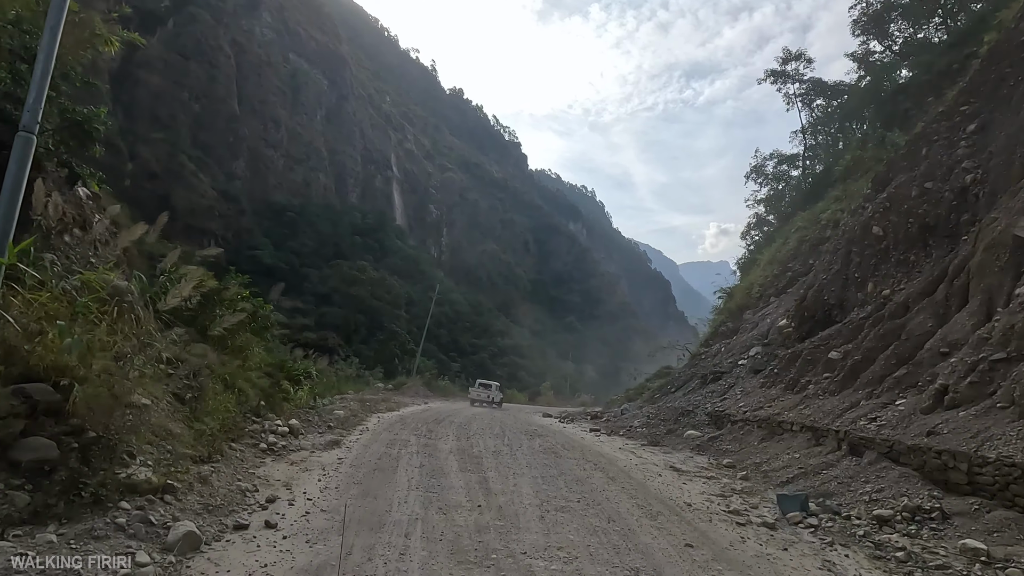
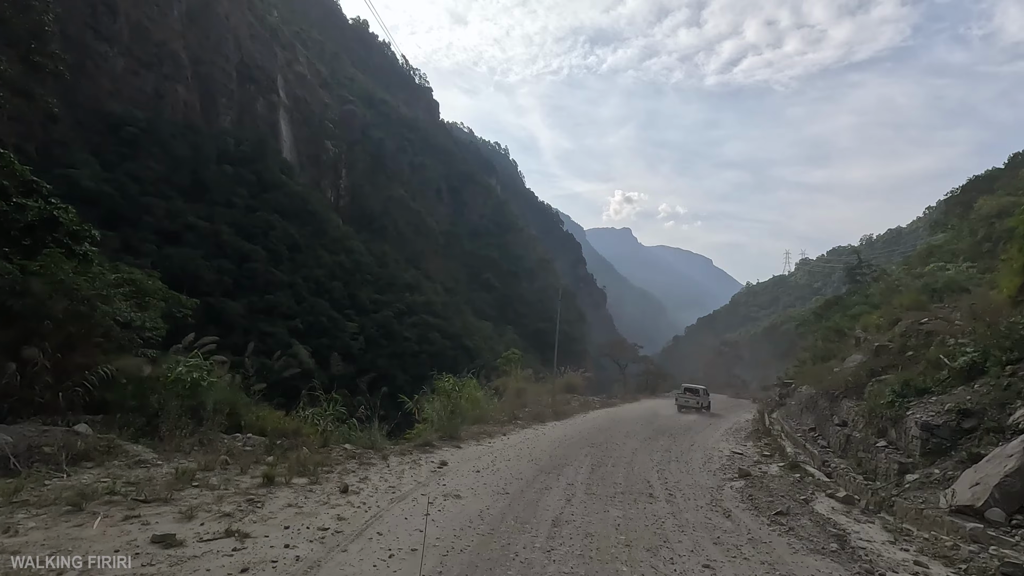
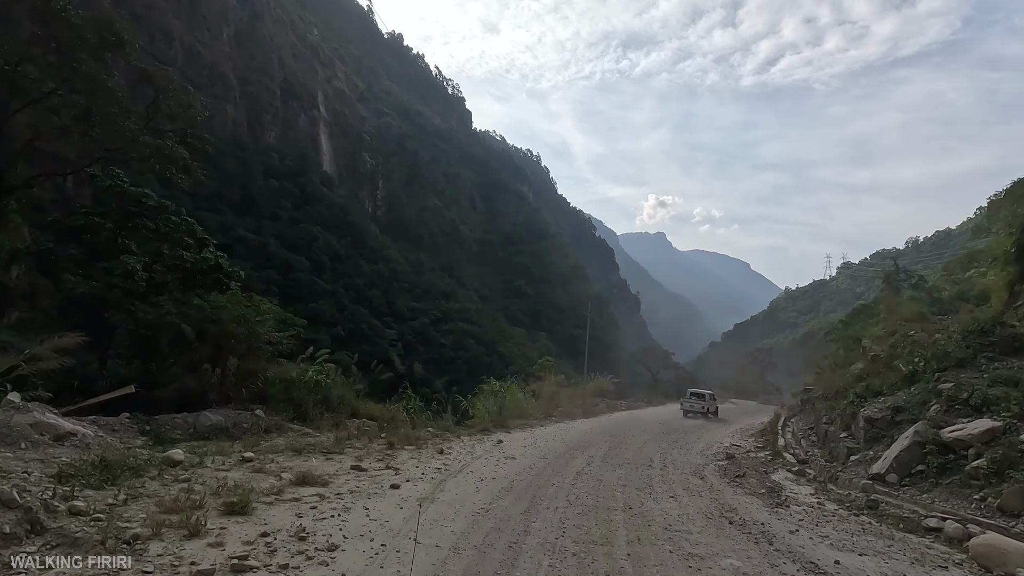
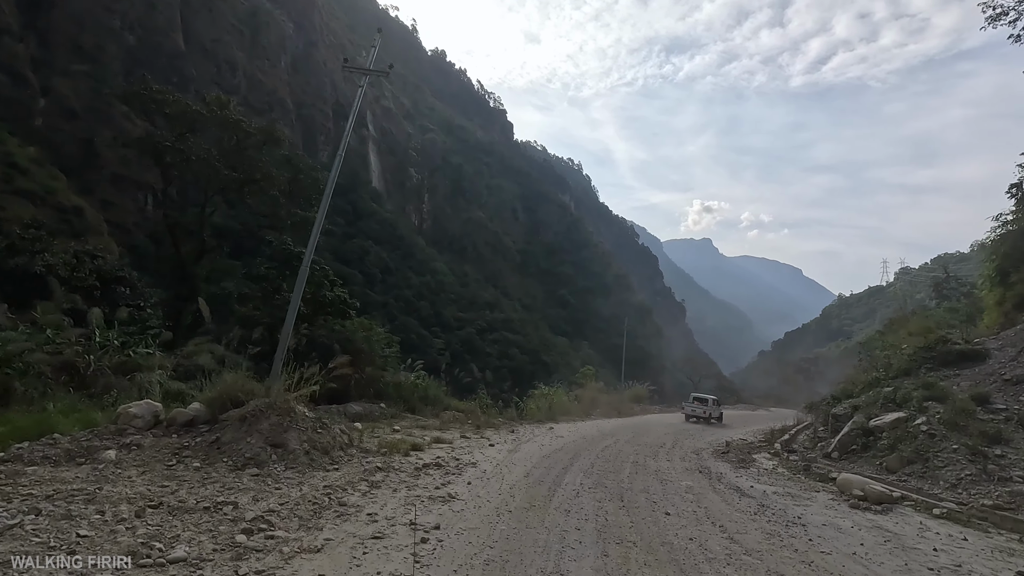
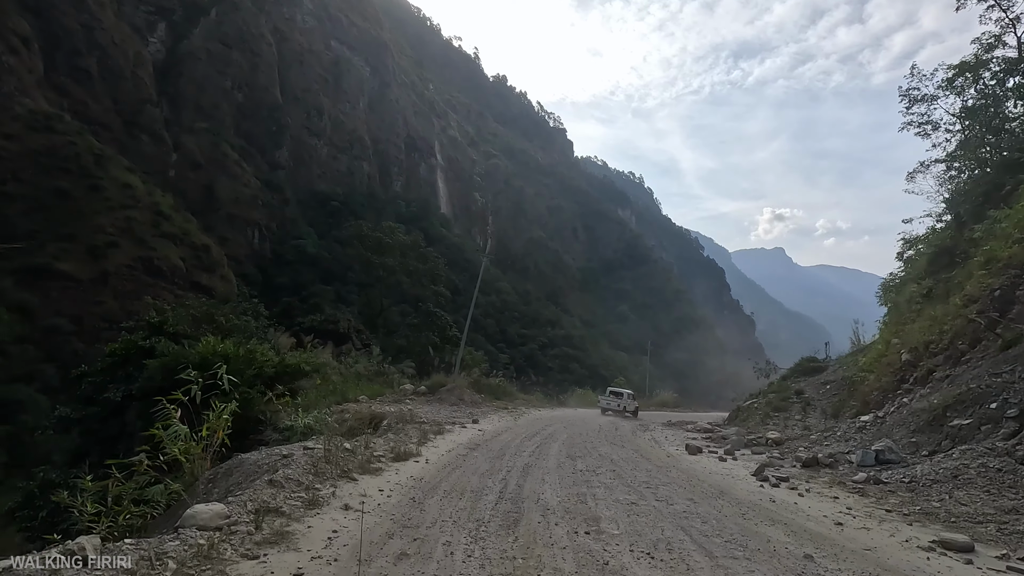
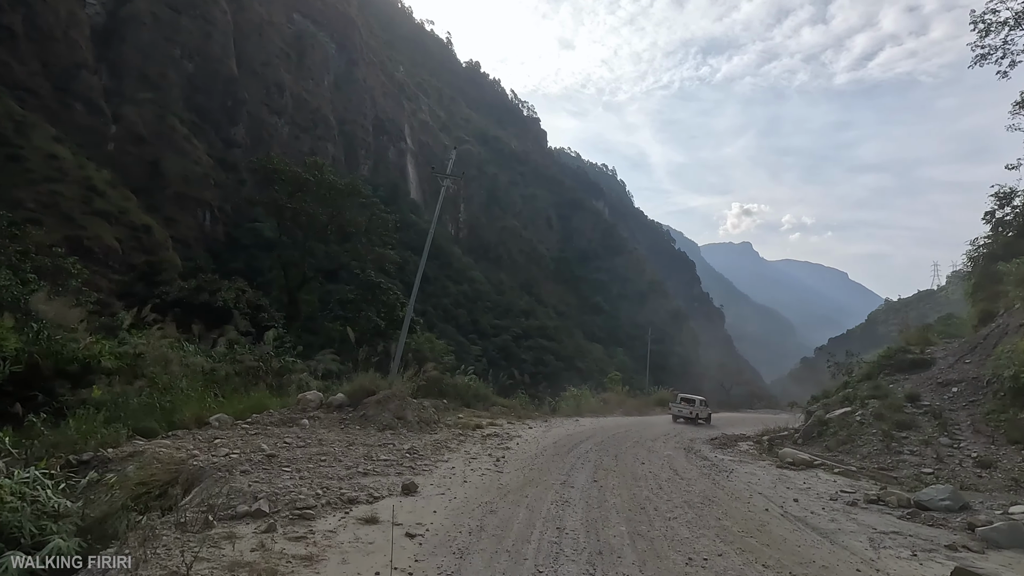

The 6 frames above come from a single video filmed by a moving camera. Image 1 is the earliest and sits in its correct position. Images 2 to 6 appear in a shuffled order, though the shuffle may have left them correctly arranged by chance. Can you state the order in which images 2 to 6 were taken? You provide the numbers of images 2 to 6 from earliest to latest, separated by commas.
5, 6, 4, 3, 2
